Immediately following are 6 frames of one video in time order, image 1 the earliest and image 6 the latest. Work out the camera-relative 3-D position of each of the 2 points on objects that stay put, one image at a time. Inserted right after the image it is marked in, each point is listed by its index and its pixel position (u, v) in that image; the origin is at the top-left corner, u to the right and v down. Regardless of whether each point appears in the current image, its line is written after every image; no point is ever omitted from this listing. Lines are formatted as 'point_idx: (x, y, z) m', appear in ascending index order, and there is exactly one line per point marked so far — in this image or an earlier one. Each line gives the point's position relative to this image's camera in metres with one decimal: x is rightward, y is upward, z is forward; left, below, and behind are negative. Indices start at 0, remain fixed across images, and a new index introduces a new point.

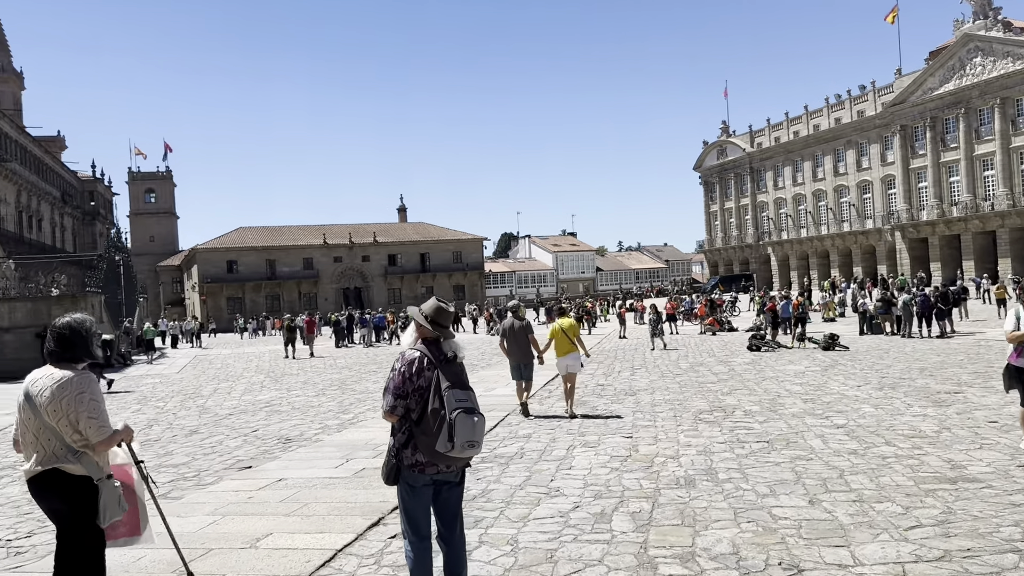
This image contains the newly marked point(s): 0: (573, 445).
0: (+0.6, -1.6, +8.8) m
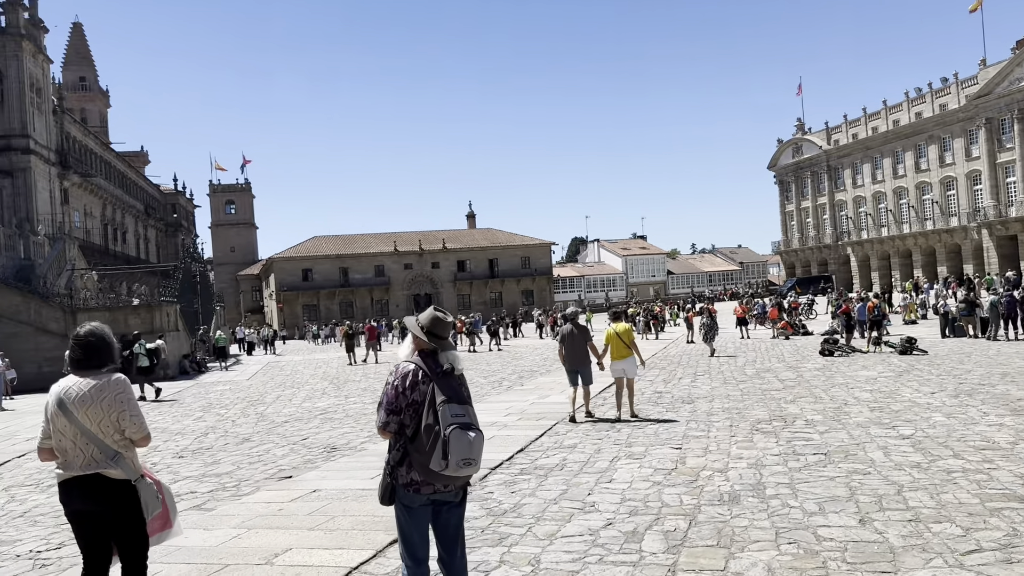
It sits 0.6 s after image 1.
0: (+1.0, -1.6, +8.5) m
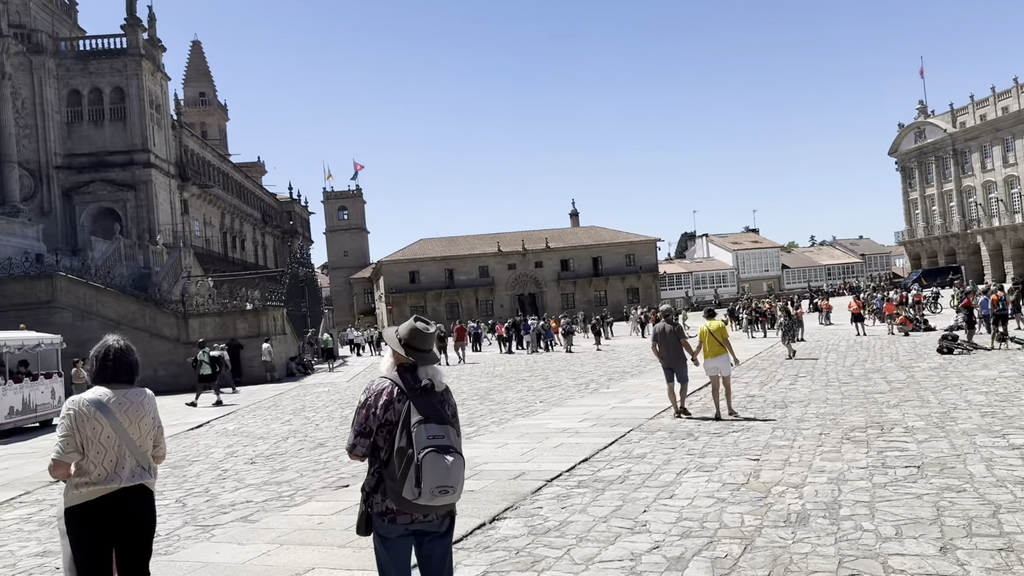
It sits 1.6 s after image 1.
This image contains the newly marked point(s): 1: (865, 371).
0: (+1.6, -1.6, +7.9) m
1: (+7.2, -1.7, +17.7) m
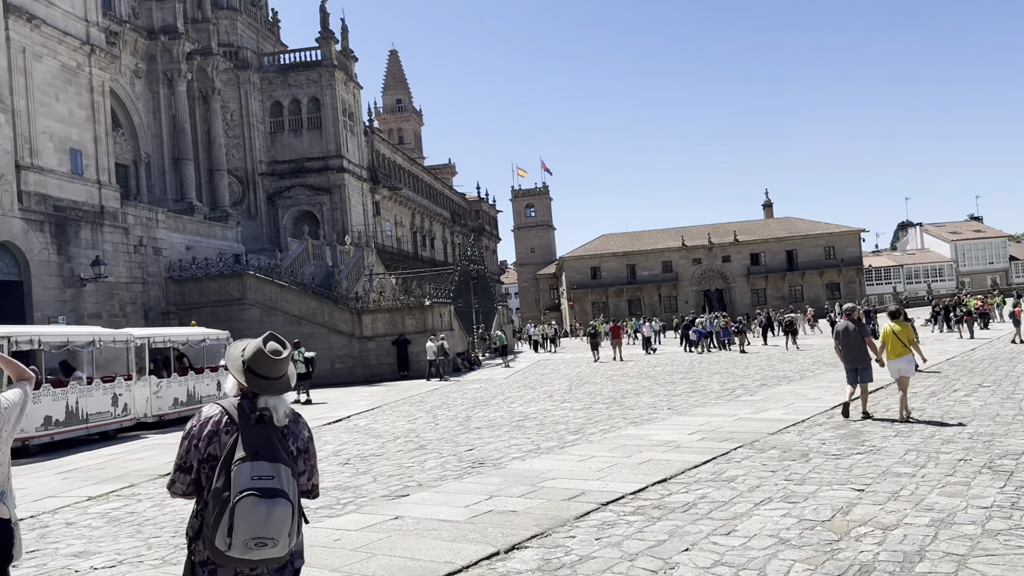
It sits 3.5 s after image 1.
0: (+2.1, -1.6, +6.9) m
1: (+9.7, -1.6, +15.1) m
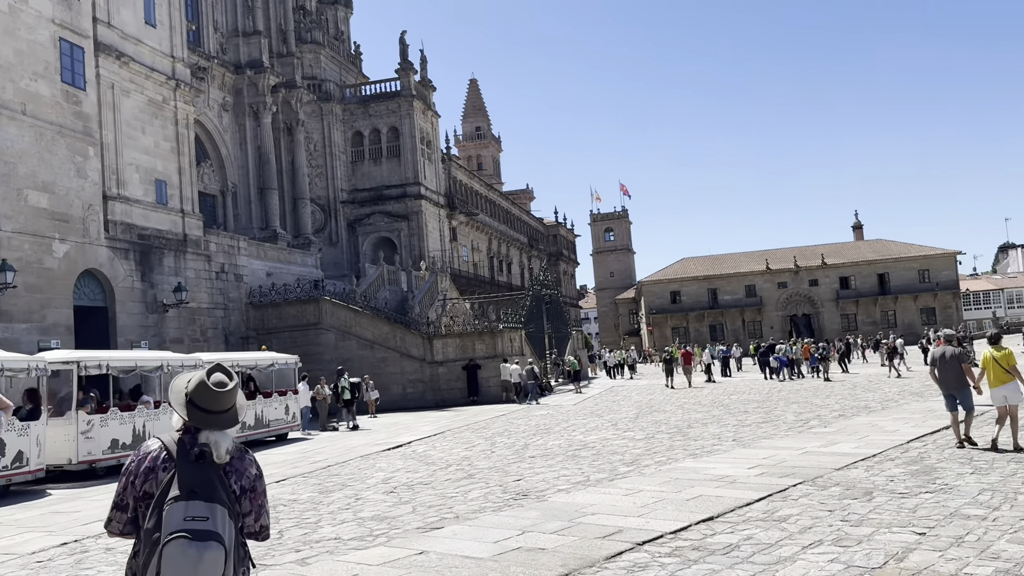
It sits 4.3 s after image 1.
0: (+2.3, -1.8, +6.4) m
1: (+10.7, -2.0, +13.9) m
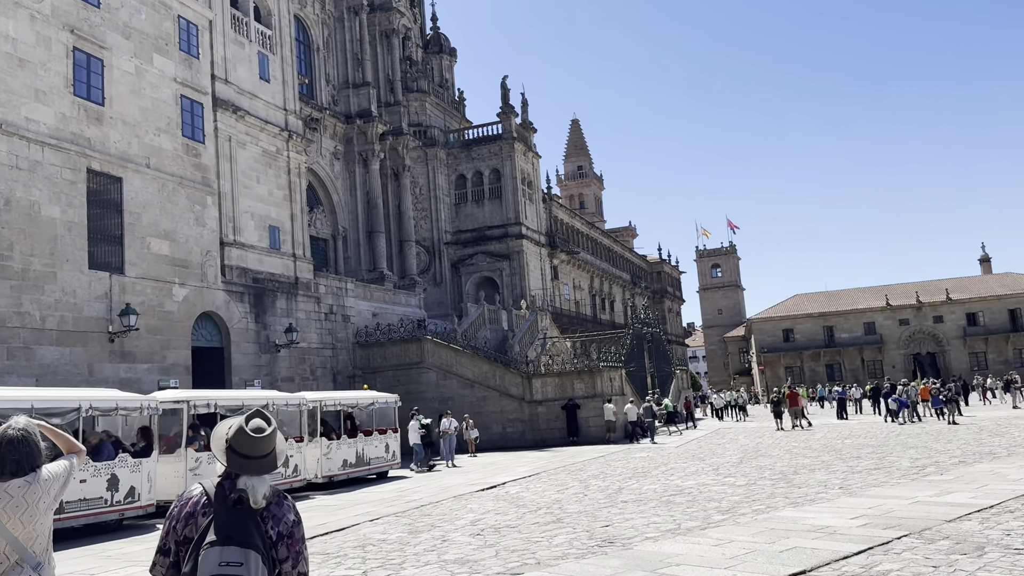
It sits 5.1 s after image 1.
0: (+2.8, -2.1, +5.9) m
1: (+12.1, -2.5, +12.3) m
